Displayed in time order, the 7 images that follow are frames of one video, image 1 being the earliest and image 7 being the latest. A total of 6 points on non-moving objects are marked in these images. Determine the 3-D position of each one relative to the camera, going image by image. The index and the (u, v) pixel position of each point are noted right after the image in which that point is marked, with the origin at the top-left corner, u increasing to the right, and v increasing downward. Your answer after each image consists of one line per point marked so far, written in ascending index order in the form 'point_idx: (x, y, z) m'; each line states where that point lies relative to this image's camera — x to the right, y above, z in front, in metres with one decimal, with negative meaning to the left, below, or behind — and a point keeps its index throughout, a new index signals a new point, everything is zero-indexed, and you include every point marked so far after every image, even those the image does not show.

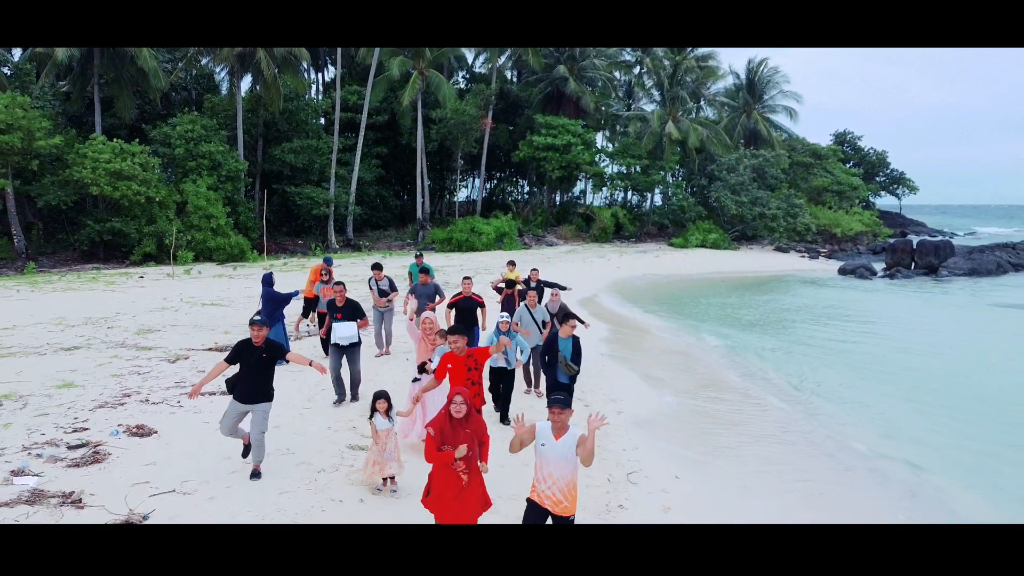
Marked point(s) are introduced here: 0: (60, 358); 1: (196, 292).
0: (-6.4, -1.0, +7.7) m
1: (-7.6, -0.1, +13.2) m
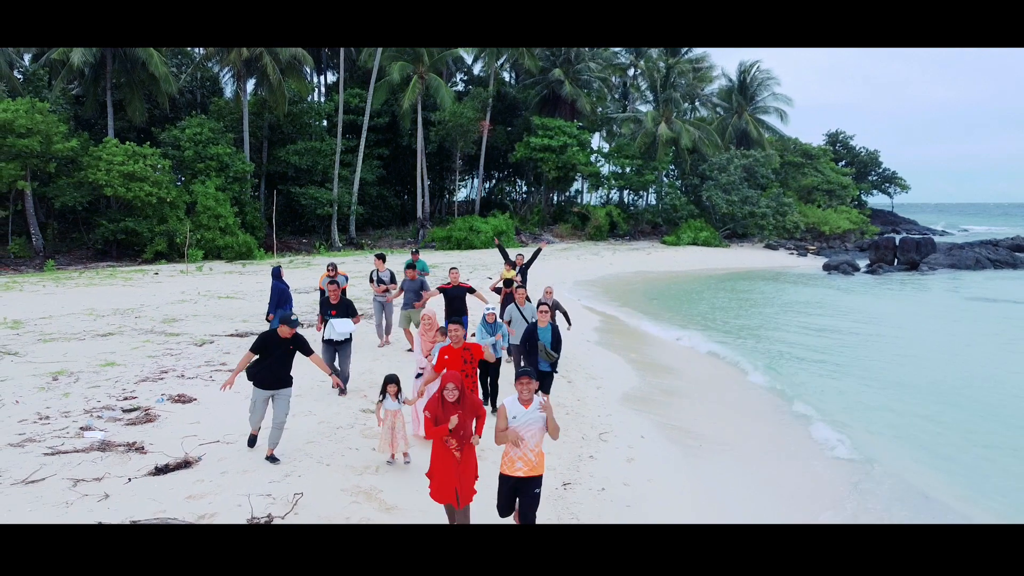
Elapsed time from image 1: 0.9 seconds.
0: (-6.5, -0.8, +8.5) m
1: (-7.8, +0.1, +14.1) m
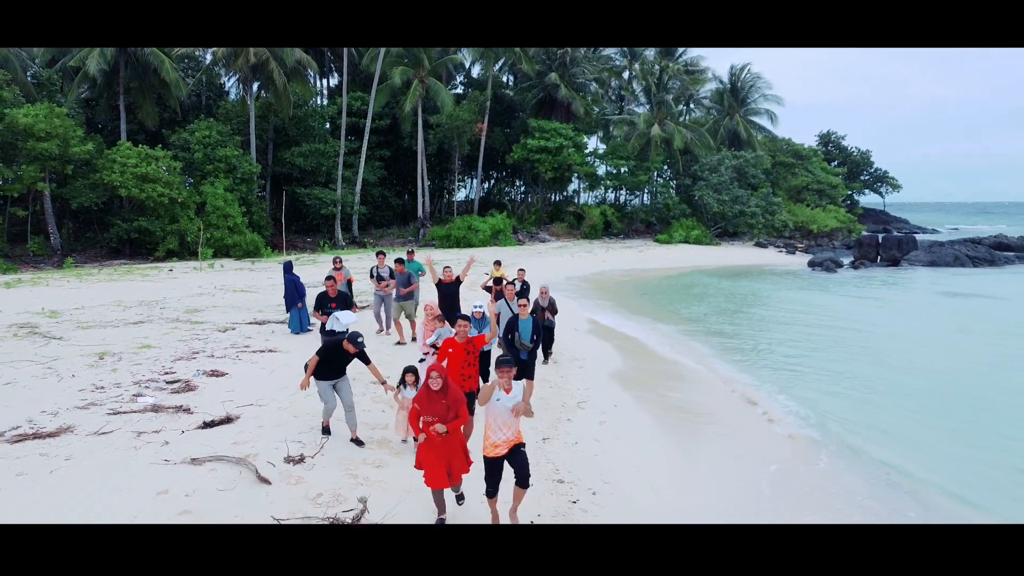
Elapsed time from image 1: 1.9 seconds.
0: (-6.6, -0.7, +9.5) m
1: (-7.9, +0.2, +15.0) m
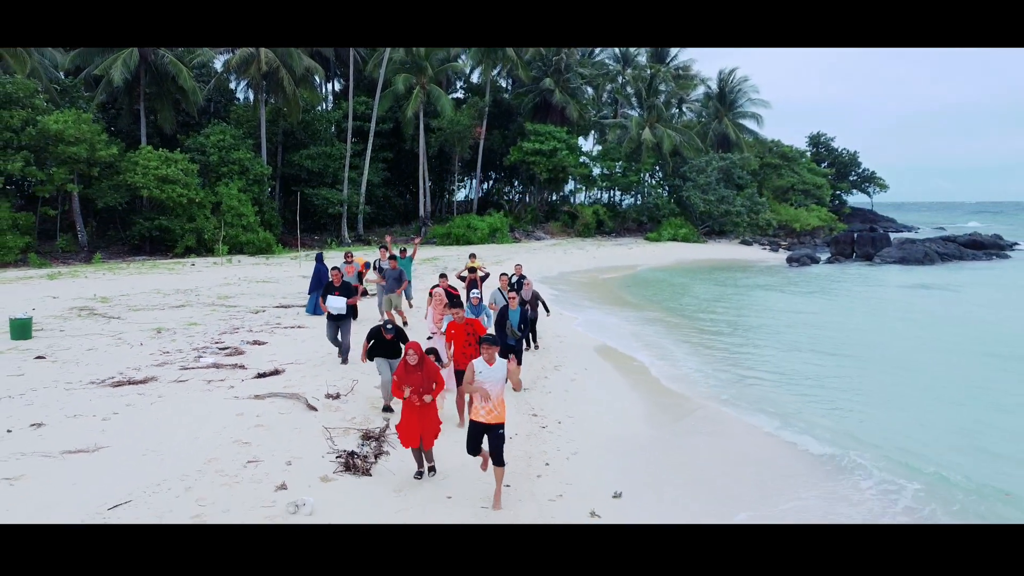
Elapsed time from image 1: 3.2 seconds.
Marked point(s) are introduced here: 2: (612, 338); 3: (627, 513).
0: (-6.8, -0.5, +11.0) m
1: (-8.1, +0.4, +16.6) m
2: (+2.5, -1.2, +13.1) m
3: (+1.1, -2.1, +4.8) m
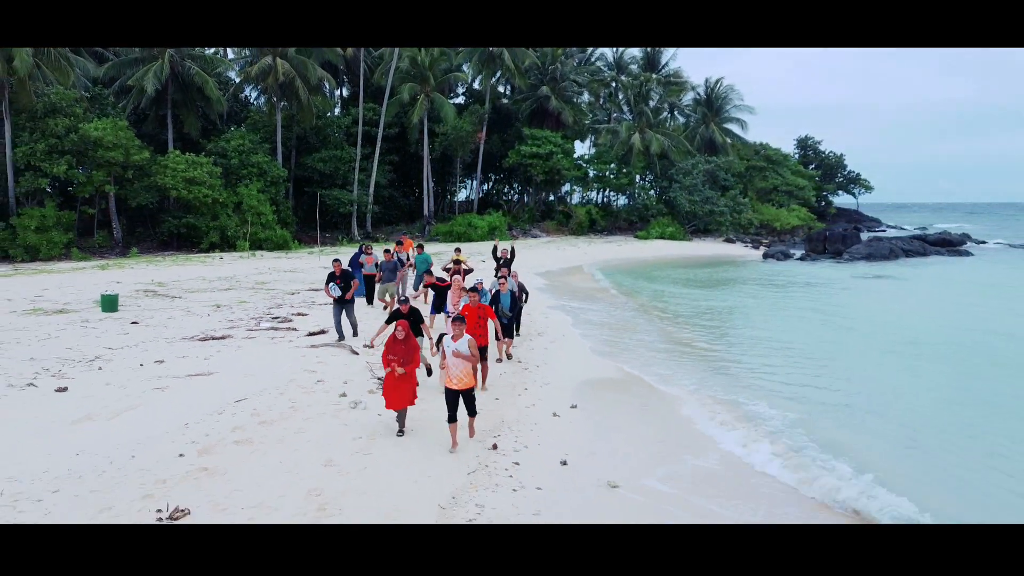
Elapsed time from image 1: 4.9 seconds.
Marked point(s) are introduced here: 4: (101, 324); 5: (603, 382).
0: (-7.0, -0.1, +13.1) m
1: (-8.2, +0.8, +18.7) m
2: (+2.3, -0.9, +15.2) m
3: (+1.0, -1.8, +7.0) m
4: (-7.4, -0.7, +9.7) m
5: (+1.5, -1.6, +9.0) m
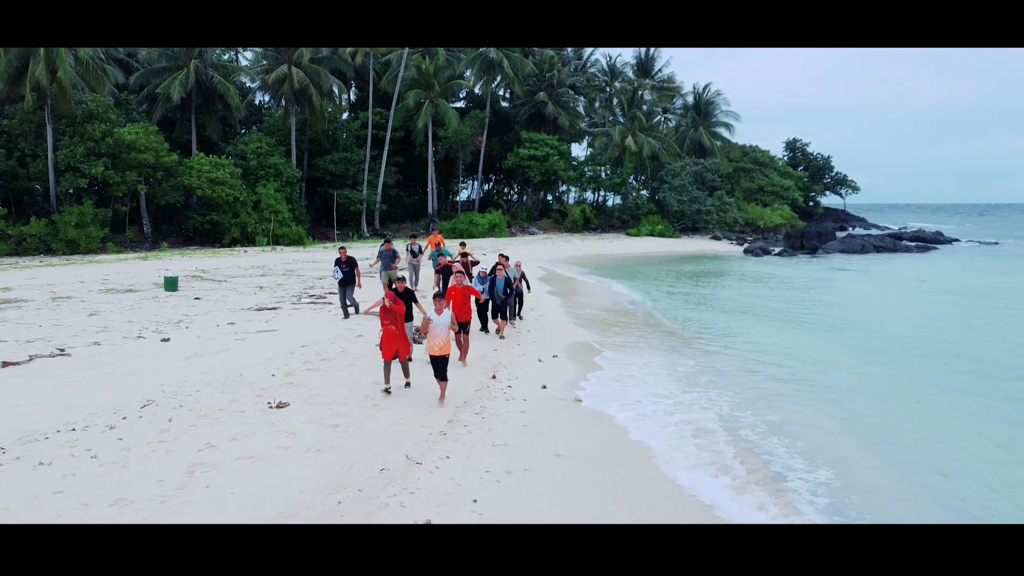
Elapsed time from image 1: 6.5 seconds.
0: (-7.0, +0.3, +15.2) m
1: (-8.3, +1.2, +20.8) m
2: (+2.3, -0.5, +17.3) m
3: (+0.9, -1.4, +9.1) m
4: (-7.5, -0.3, +11.8) m
5: (+1.4, -1.2, +11.1) m
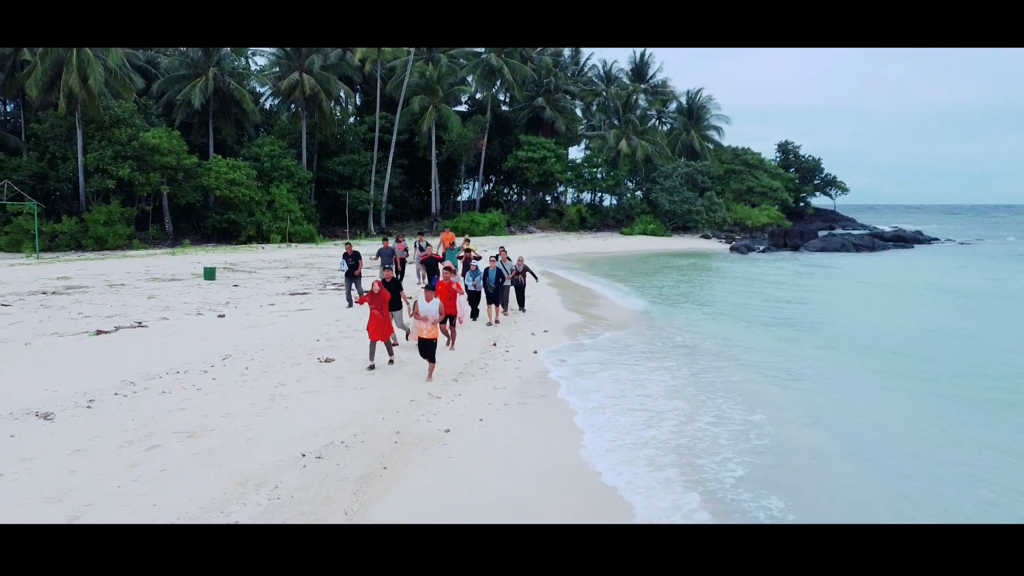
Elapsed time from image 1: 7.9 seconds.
0: (-7.1, +0.6, +17.0) m
1: (-8.3, +1.5, +22.6) m
2: (+2.2, -0.3, +19.1) m
3: (+0.8, -1.1, +10.8) m
4: (-7.5, 0.0, +13.6) m
5: (+1.4, -0.9, +12.8) m
